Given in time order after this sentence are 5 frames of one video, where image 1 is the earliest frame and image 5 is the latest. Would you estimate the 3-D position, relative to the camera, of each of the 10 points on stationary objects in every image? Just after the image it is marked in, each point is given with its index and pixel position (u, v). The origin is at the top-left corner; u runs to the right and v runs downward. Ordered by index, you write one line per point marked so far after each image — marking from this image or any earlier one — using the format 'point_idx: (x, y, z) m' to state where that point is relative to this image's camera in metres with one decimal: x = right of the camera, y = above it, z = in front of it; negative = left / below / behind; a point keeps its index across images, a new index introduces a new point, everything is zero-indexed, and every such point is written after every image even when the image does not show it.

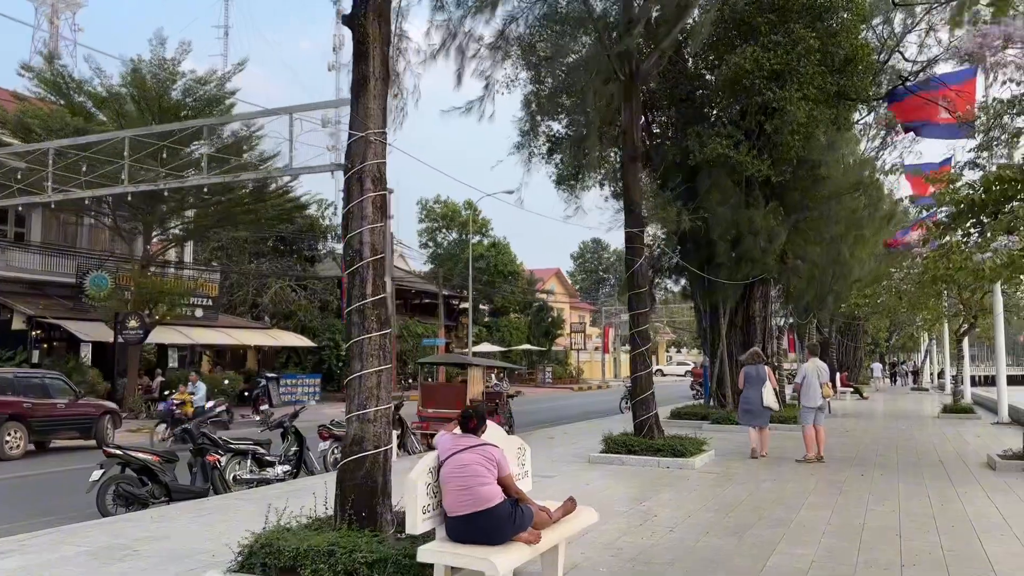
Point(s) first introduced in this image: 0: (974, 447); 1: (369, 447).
0: (+8.4, -2.9, +14.7) m
1: (-1.0, -1.2, +5.8) m
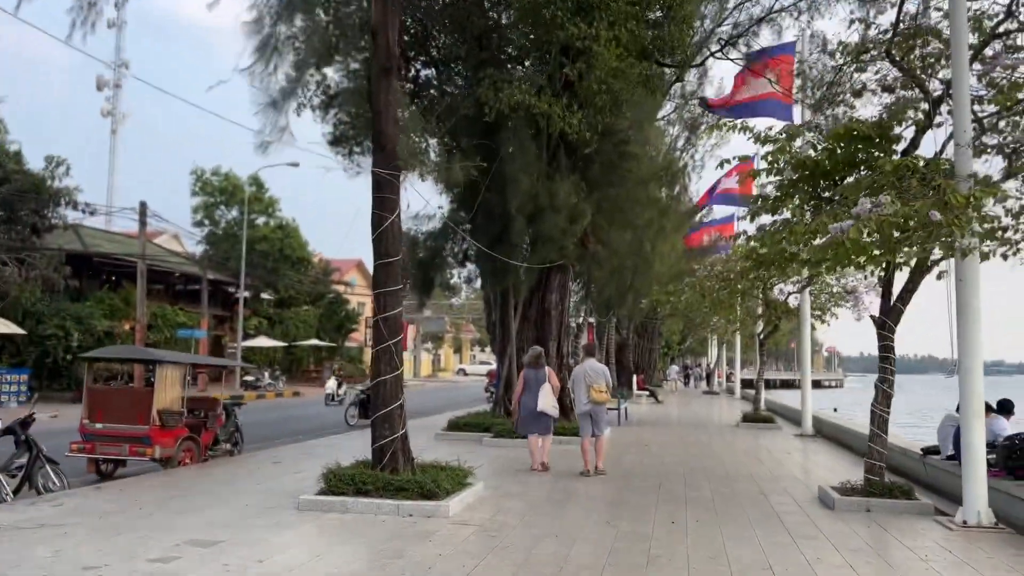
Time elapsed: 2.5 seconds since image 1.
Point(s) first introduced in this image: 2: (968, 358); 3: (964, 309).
0: (+4.3, -2.8, +12.4) m
1: (-2.8, -0.7, +1.6) m
2: (+4.4, -0.7, +7.9) m
3: (+4.4, -0.2, +7.9) m
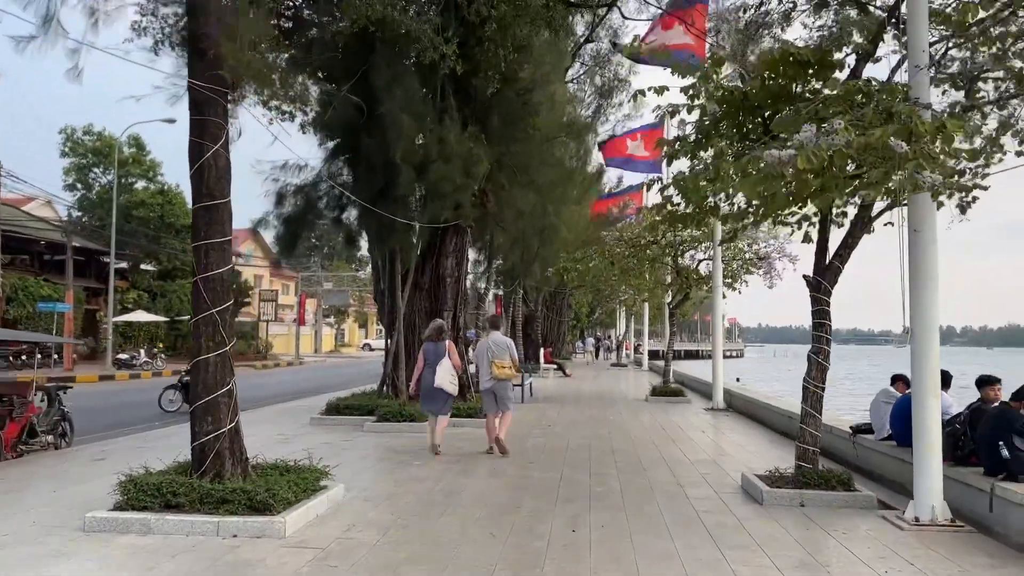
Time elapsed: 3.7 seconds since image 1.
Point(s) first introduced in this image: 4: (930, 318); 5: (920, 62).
0: (+2.7, -2.2, +11.2) m
1: (-3.2, -0.6, -0.4) m
2: (+3.3, -0.3, +6.6) m
3: (+3.3, +0.2, +6.6) m
4: (+3.4, -0.3, +6.6) m
5: (+3.4, +1.9, +6.7) m
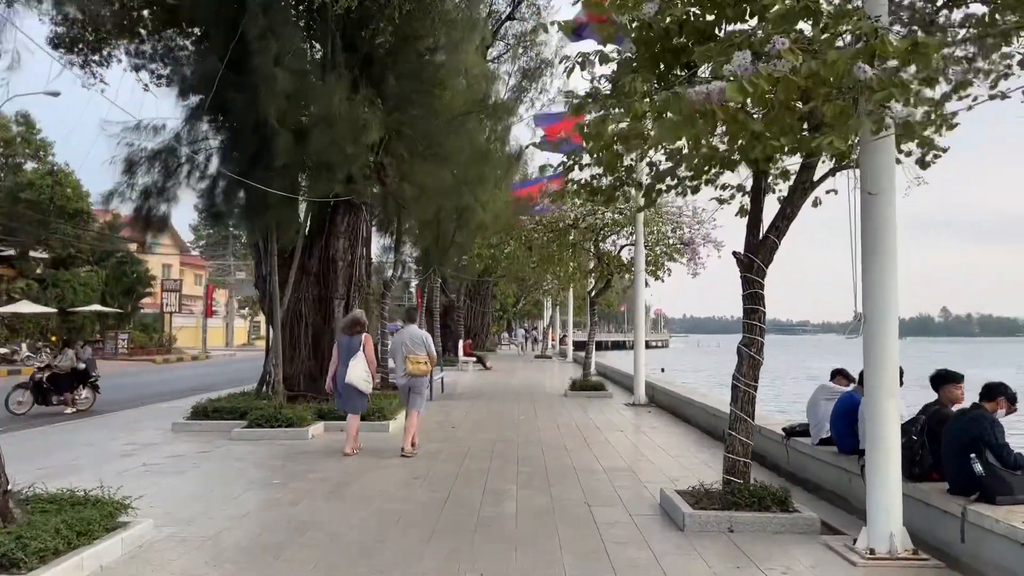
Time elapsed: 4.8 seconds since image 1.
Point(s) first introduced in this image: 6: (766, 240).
0: (+1.3, -2.0, +9.9) m
1: (-3.5, -0.5, -2.2) m
2: (+2.4, -0.2, +5.3) m
3: (+2.4, +0.3, +5.4) m
4: (+2.5, -0.1, +5.3) m
5: (+2.4, +2.0, +5.5) m
6: (+2.0, +0.4, +6.4) m
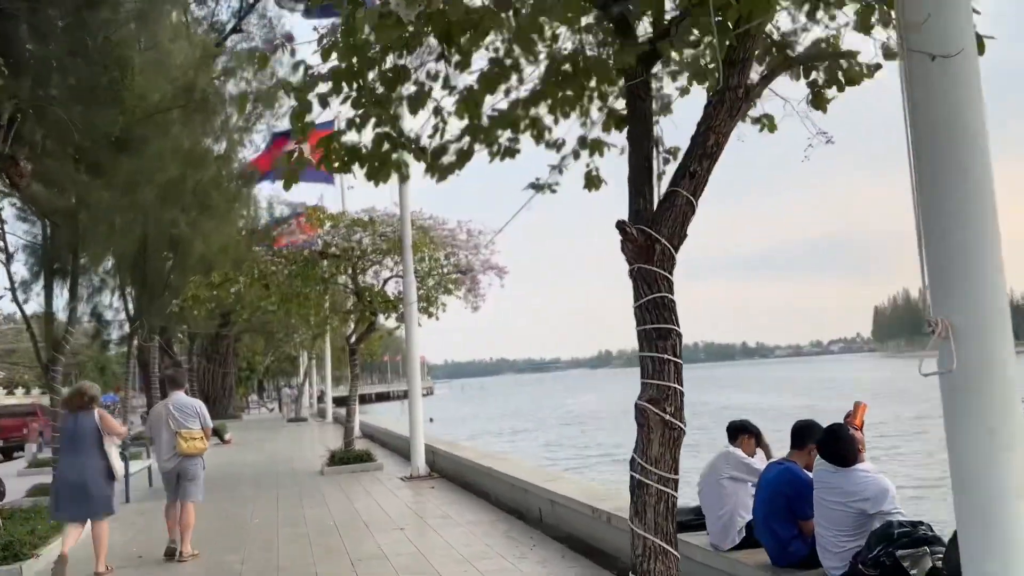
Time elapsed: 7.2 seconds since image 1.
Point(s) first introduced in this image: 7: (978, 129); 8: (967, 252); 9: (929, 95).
0: (-0.8, -2.3, +6.4) m
1: (-2.0, -0.2, -6.5) m
2: (+1.4, -0.1, +2.5) m
3: (+1.3, +0.4, +2.5) m
4: (+1.5, 0.0, +2.5) m
5: (+1.3, +2.1, +2.7) m
6: (+0.7, +0.4, +3.4) m
7: (+1.4, +0.5, +2.5) m
8: (+1.4, +0.1, +2.5) m
9: (+1.3, +0.6, +2.5) m
